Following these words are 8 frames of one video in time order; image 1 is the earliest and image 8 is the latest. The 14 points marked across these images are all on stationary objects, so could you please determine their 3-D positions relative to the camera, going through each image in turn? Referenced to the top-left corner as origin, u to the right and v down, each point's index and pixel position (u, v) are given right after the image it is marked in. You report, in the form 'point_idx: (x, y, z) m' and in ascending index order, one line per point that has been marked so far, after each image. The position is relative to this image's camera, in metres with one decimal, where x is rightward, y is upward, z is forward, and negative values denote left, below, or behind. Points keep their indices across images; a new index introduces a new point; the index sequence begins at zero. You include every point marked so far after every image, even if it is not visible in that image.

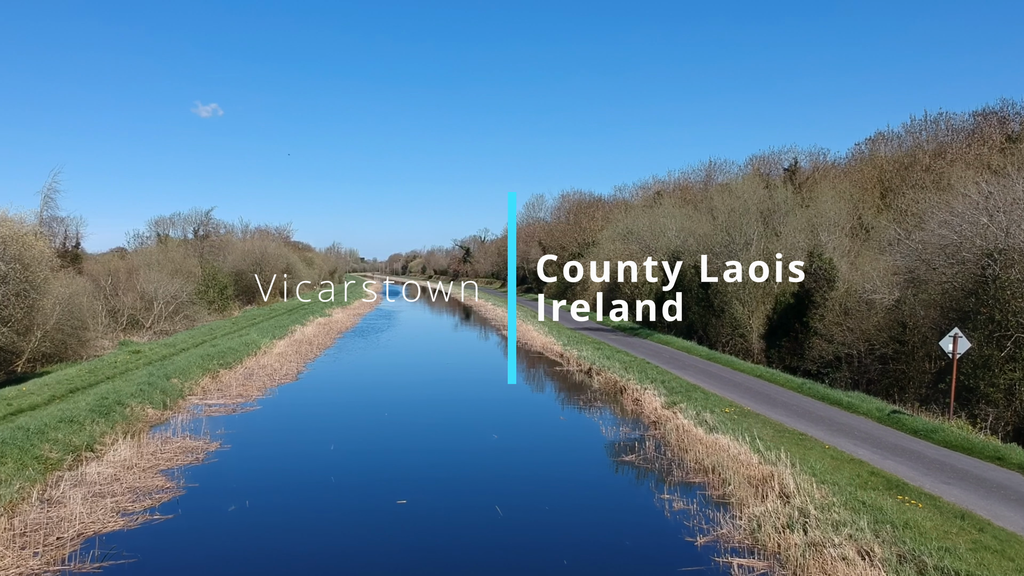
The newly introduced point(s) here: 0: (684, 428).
0: (+3.2, -2.6, +11.2) m
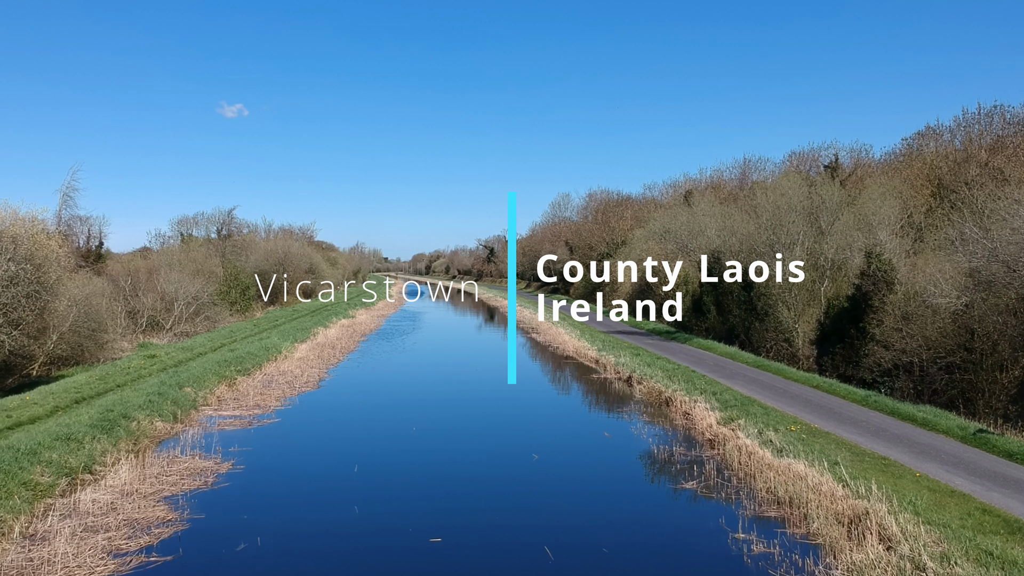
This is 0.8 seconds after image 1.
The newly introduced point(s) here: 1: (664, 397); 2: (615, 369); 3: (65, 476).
0: (+3.9, -2.7, +9.9) m
1: (+3.8, -2.6, +14.2) m
2: (+3.2, -2.5, +18.0) m
3: (-6.4, -2.7, +8.5) m
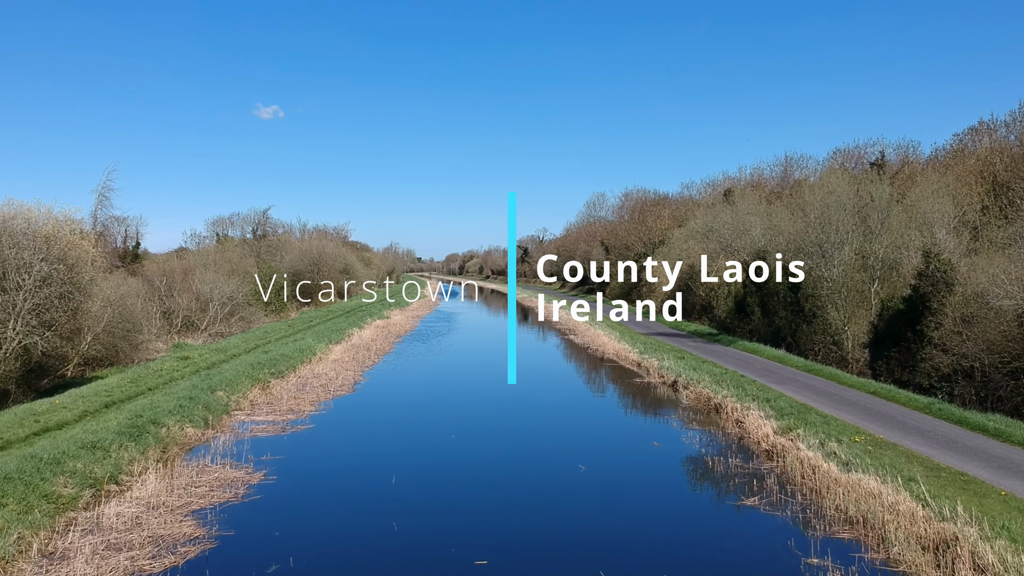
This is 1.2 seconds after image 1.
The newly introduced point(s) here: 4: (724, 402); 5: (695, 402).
0: (+4.6, -2.7, +9.0) m
1: (+4.7, -2.6, +13.3) m
2: (+4.3, -2.5, +17.1) m
3: (-5.8, -2.7, +8.1) m
4: (+4.7, -2.5, +12.9) m
5: (+4.4, -2.8, +14.1) m
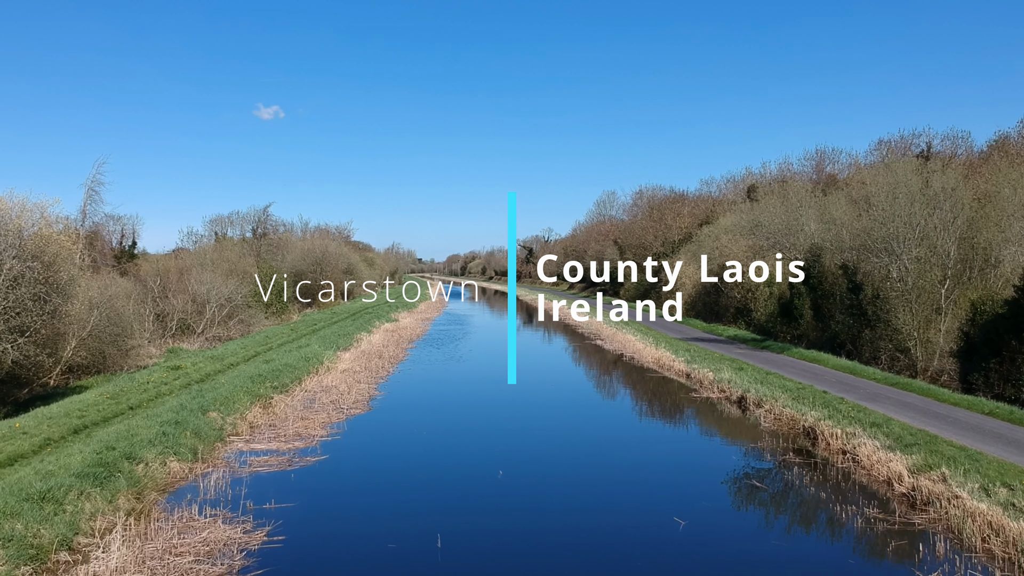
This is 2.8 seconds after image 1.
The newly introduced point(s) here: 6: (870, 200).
0: (+5.5, -2.7, +6.8) m
1: (+5.7, -2.6, +11.1) m
2: (+5.2, -2.5, +14.9) m
3: (-4.8, -2.7, +5.9) m
4: (+5.7, -2.5, +10.7) m
5: (+5.4, -2.8, +11.9) m
6: (+11.9, +2.9, +19.8) m
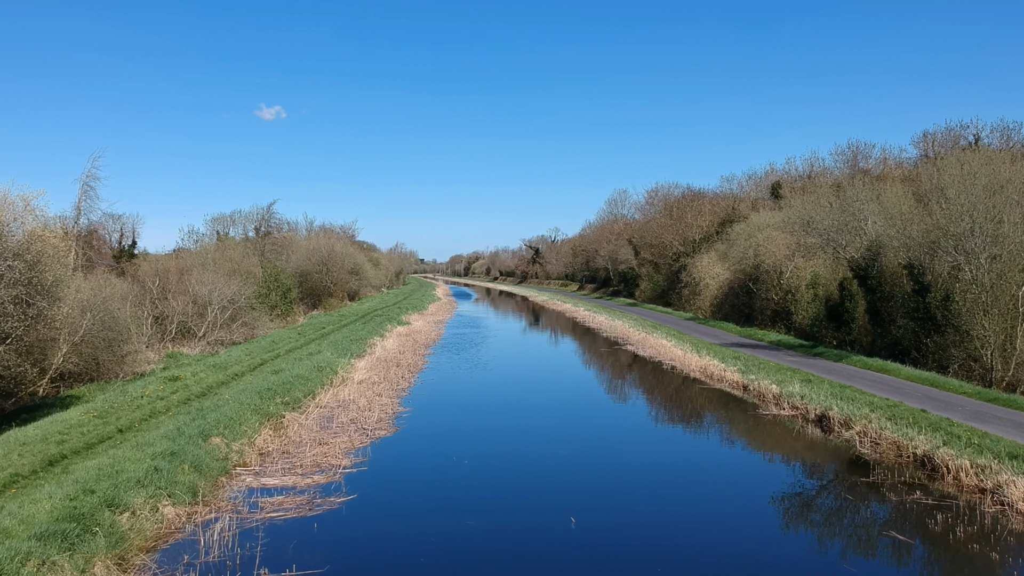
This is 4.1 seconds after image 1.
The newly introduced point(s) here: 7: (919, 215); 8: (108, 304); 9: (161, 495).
0: (+6.4, -2.8, +5.1) m
1: (+6.6, -2.7, +9.4) m
2: (+6.2, -2.6, +13.1) m
3: (-3.9, -2.7, +4.2) m
4: (+6.6, -2.6, +8.9) m
5: (+6.3, -2.8, +10.2) m
6: (+12.9, +2.9, +18.0) m
7: (+12.5, +2.1, +17.8) m
8: (-11.9, -0.5, +17.8) m
9: (-4.4, -2.6, +7.4) m
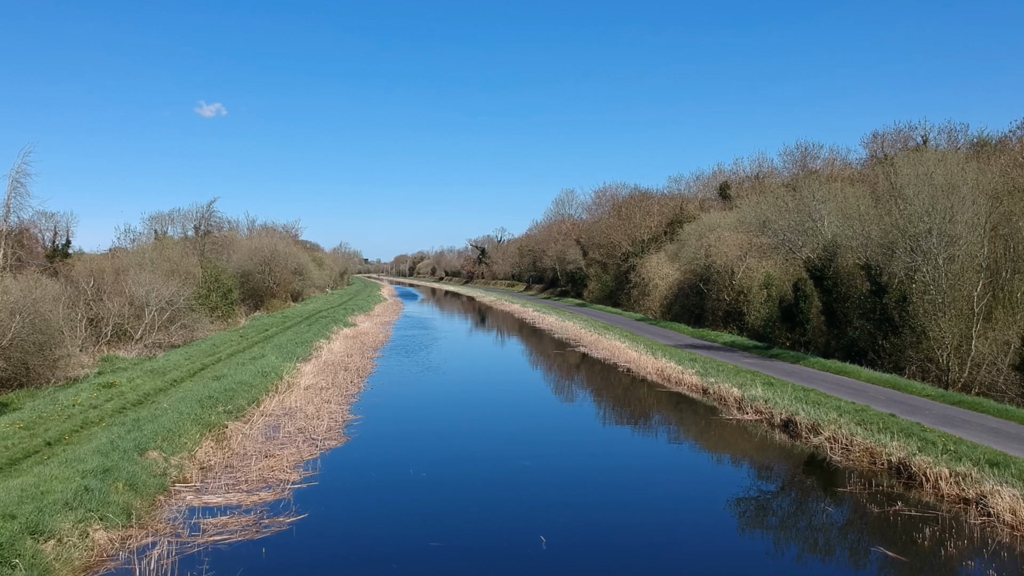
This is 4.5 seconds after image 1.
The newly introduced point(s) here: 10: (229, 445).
0: (+6.2, -2.8, +5.4) m
1: (+6.0, -2.7, +9.7) m
2: (+5.2, -2.6, +13.4) m
3: (-4.0, -2.8, +3.6) m
4: (+6.0, -2.6, +9.2) m
5: (+5.6, -2.8, +10.4) m
6: (+11.4, +2.9, +18.8) m
7: (+11.1, +2.2, +18.6) m
8: (-13.2, -0.6, +16.4) m
9: (-4.8, -2.6, +6.7) m
10: (-4.8, -2.7, +10.2) m
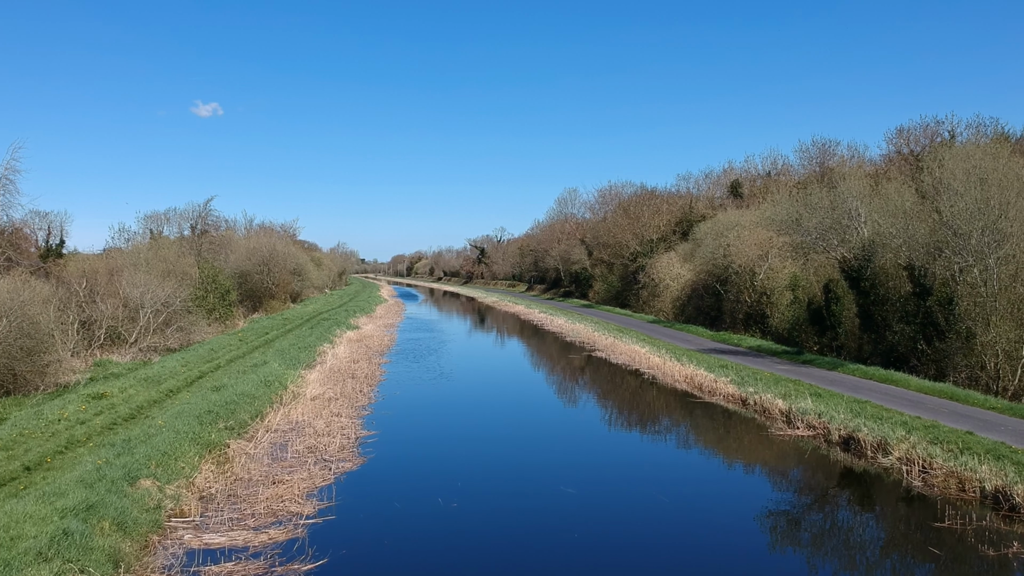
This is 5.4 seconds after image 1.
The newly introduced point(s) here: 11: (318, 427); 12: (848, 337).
0: (+6.8, -2.8, +4.3) m
1: (+6.5, -2.7, +8.6) m
2: (+5.7, -2.6, +12.3) m
3: (-3.4, -2.8, +2.5) m
4: (+6.6, -2.6, +8.1) m
5: (+6.2, -2.9, +9.4) m
6: (+11.9, +2.9, +17.8) m
7: (+11.6, +2.1, +17.5) m
8: (-12.6, -0.6, +15.2) m
9: (-4.2, -2.7, +5.6) m
10: (-4.3, -2.7, +9.1) m
11: (-3.9, -2.7, +11.8) m
12: (+10.7, -1.5, +18.9) m
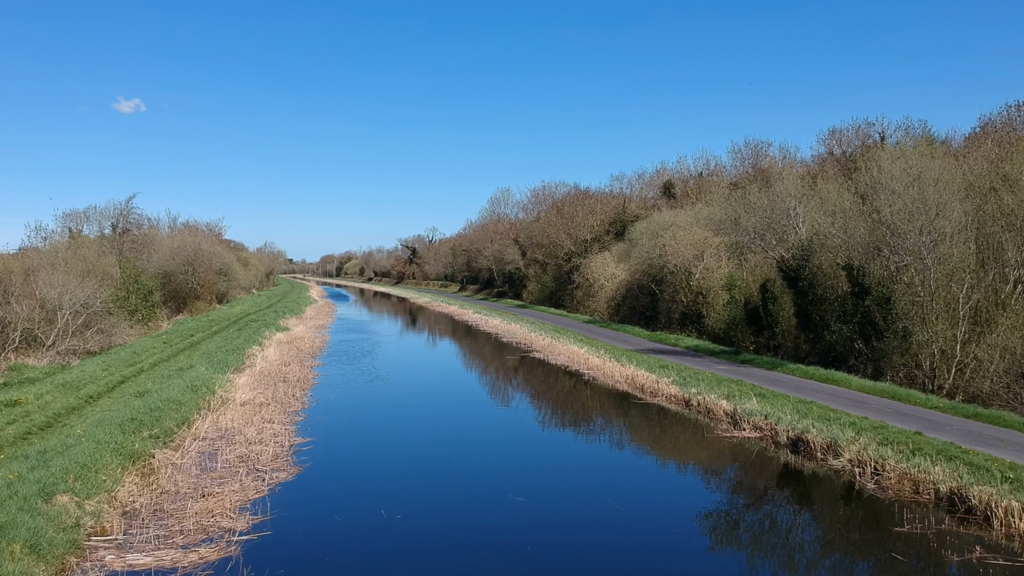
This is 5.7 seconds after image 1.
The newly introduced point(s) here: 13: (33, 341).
0: (+6.5, -2.7, +5.0) m
1: (+5.8, -2.7, +9.2) m
2: (+4.6, -2.6, +12.8) m
3: (-3.4, -2.8, +1.9) m
4: (+5.9, -2.6, +8.7) m
5: (+5.3, -2.8, +9.9) m
6: (+10.0, +2.9, +18.9) m
7: (+9.7, +2.2, +18.7) m
8: (-14.0, -0.7, +13.6) m
9: (-4.5, -2.6, +5.0) m
10: (-5.0, -2.7, +8.4) m
11: (-4.9, -2.7, +11.2) m
12: (+8.7, -1.5, +19.9) m
13: (-15.6, -1.9, +18.5) m
